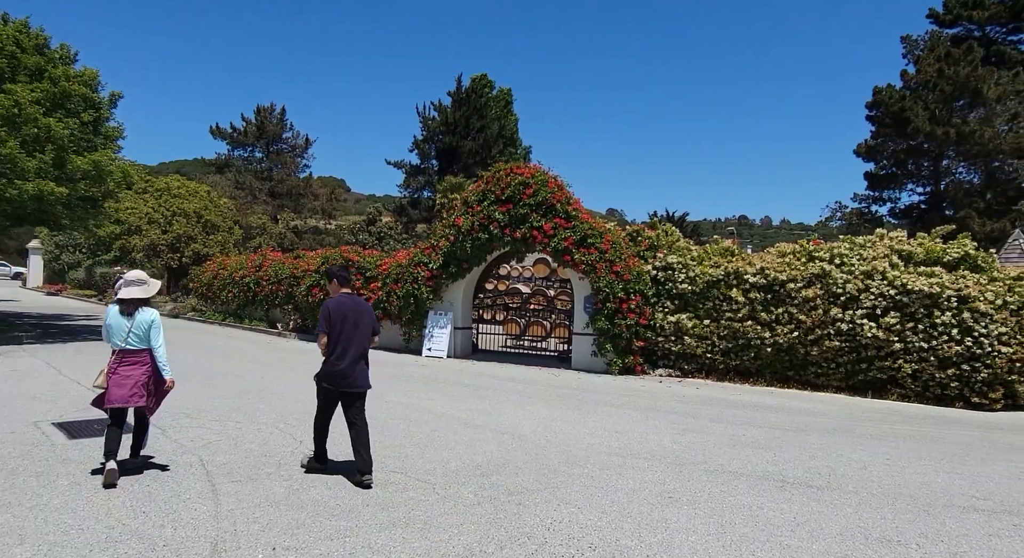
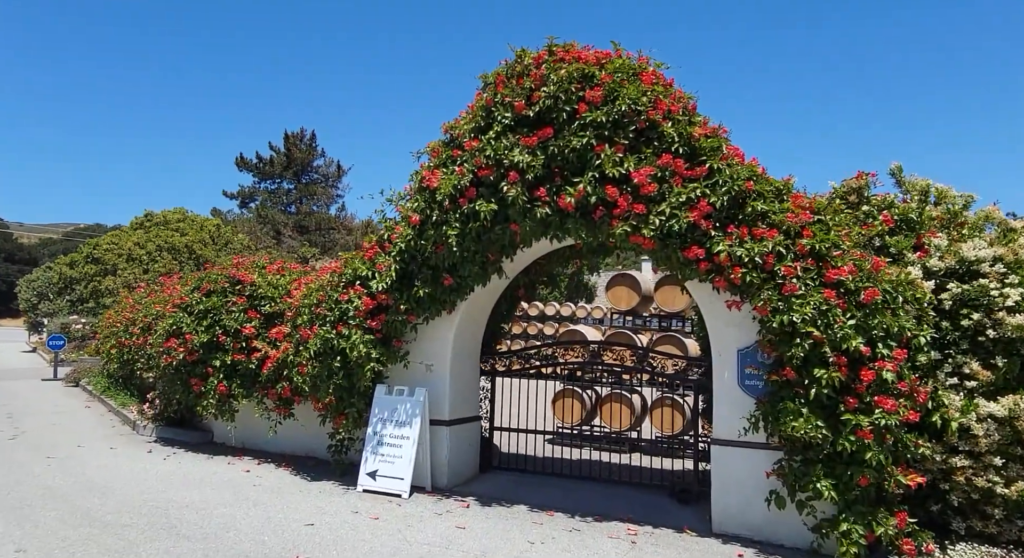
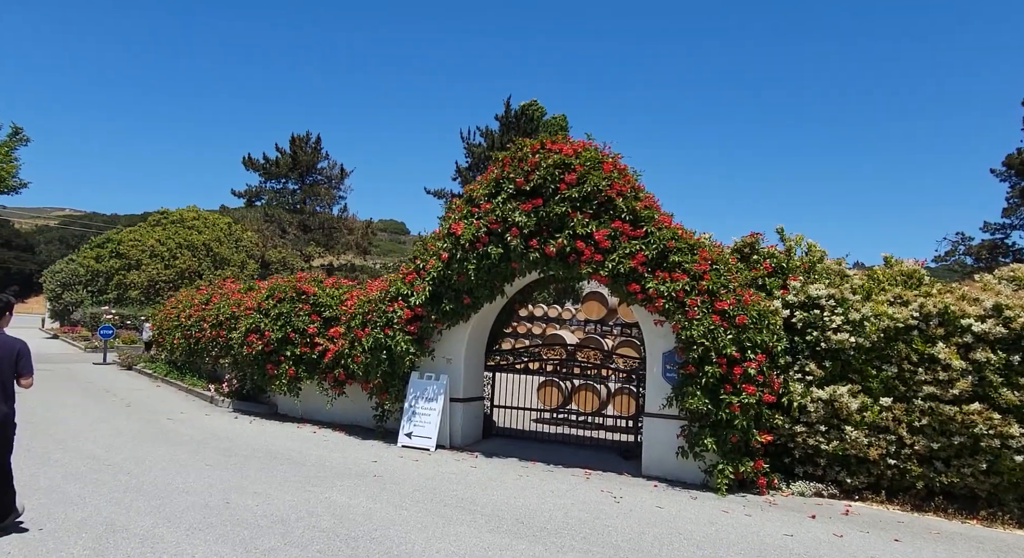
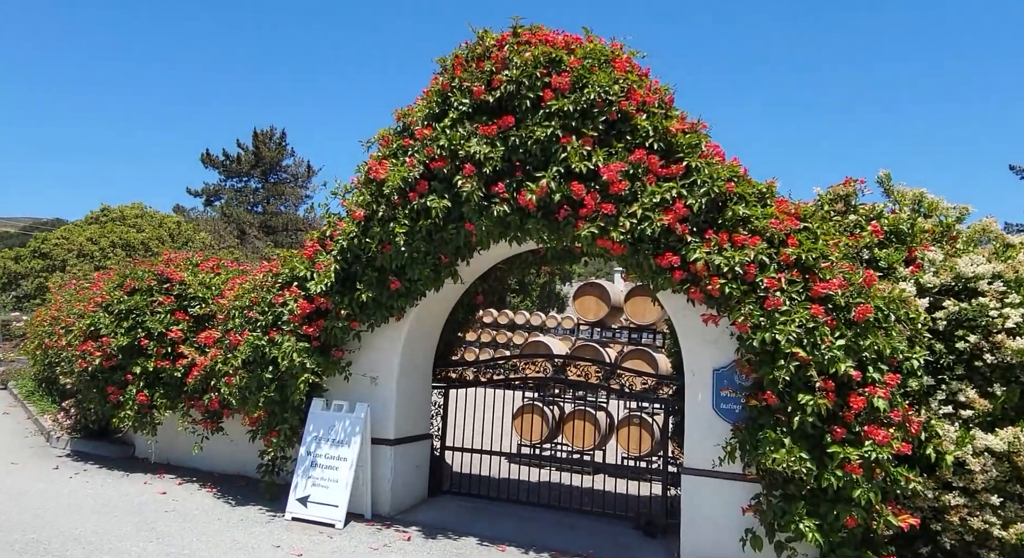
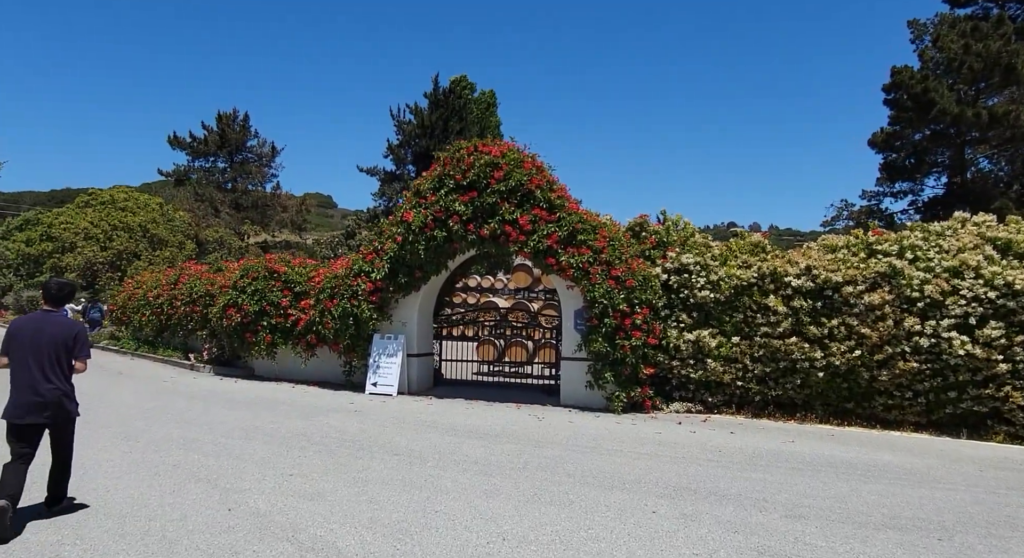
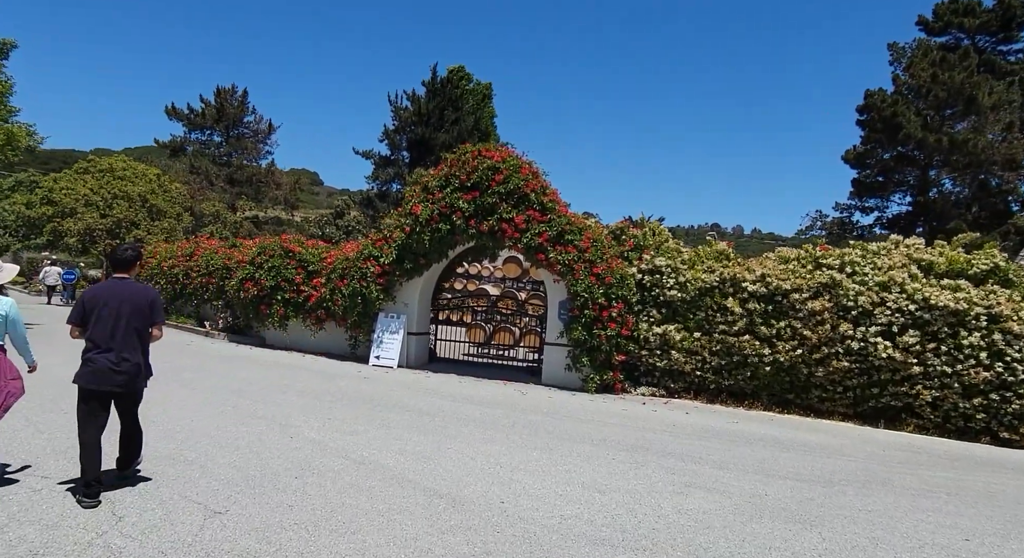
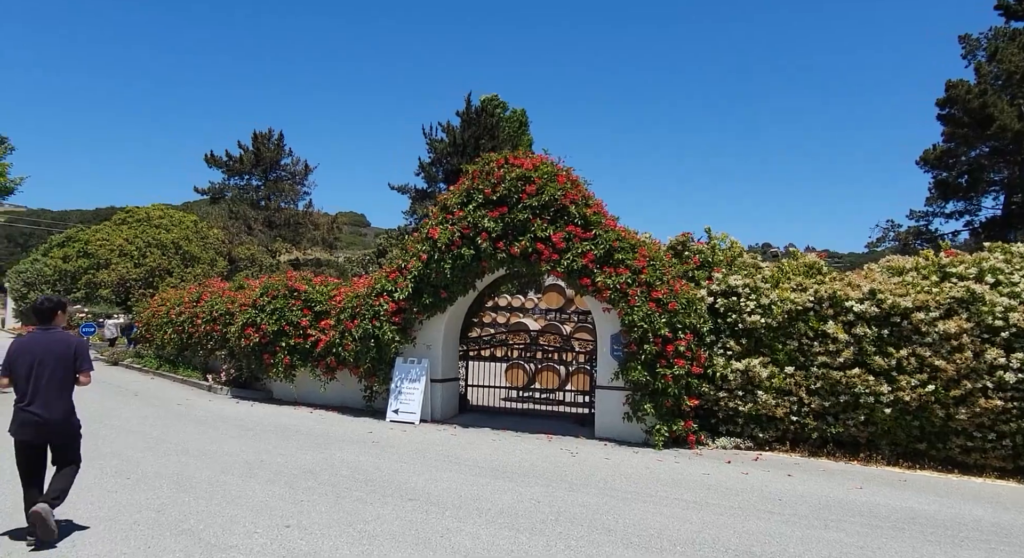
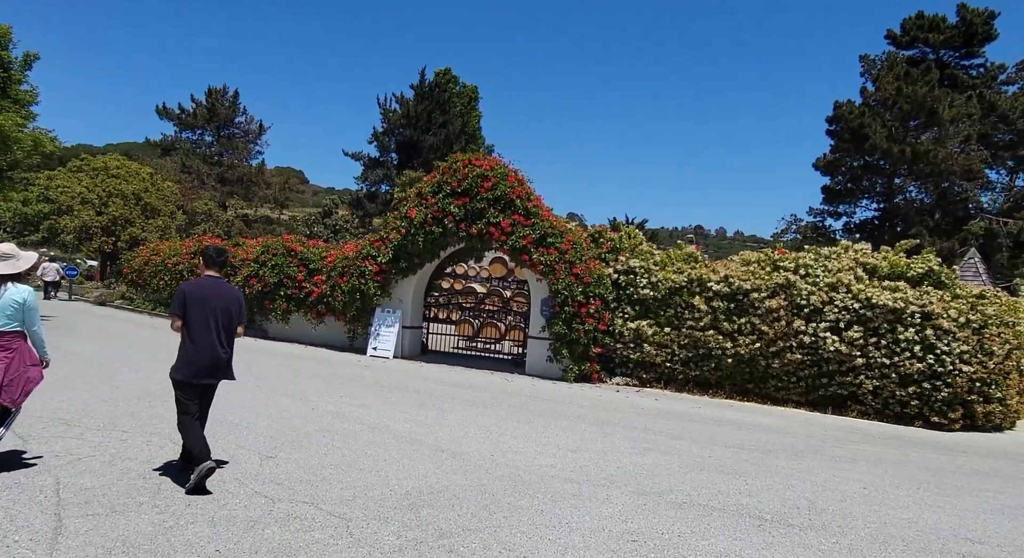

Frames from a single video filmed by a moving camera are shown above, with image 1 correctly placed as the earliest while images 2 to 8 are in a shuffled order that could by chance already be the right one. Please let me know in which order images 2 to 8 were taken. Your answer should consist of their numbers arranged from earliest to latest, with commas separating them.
8, 6, 5, 7, 3, 2, 4
